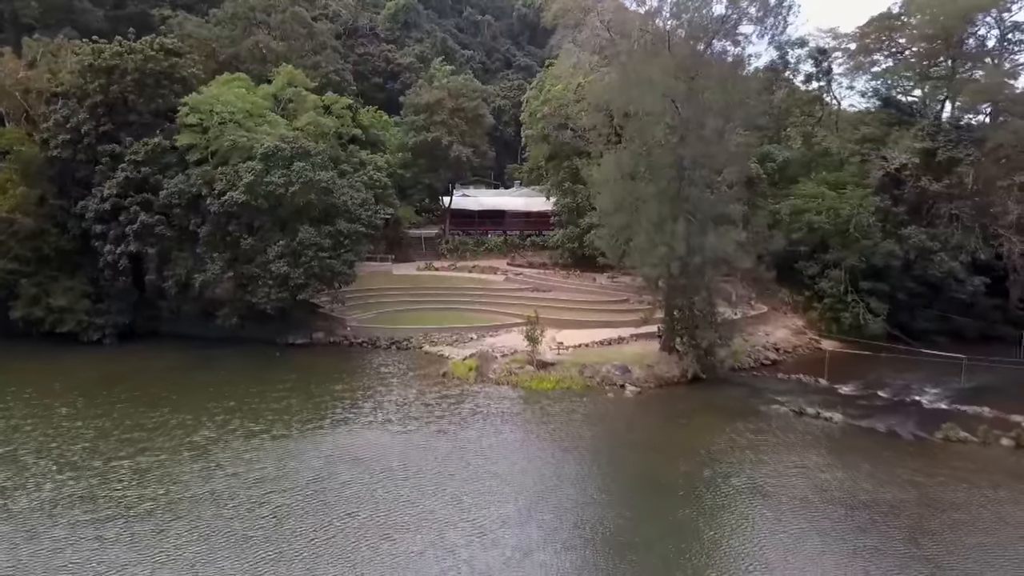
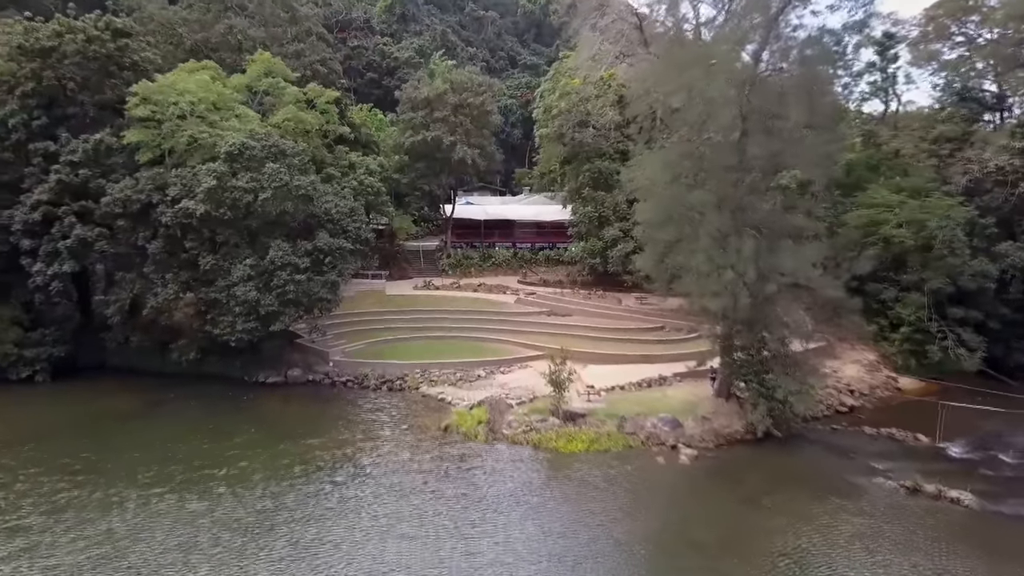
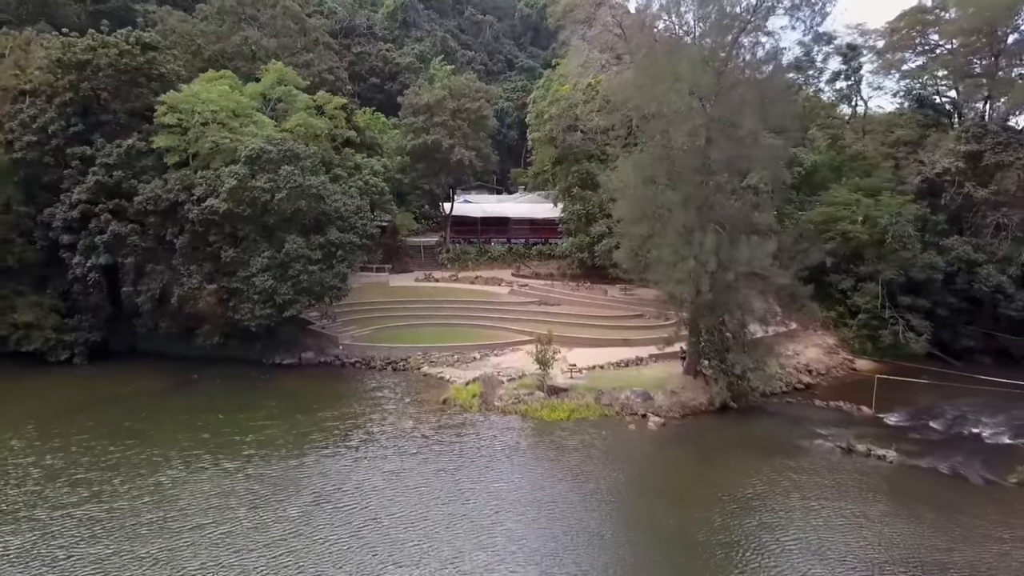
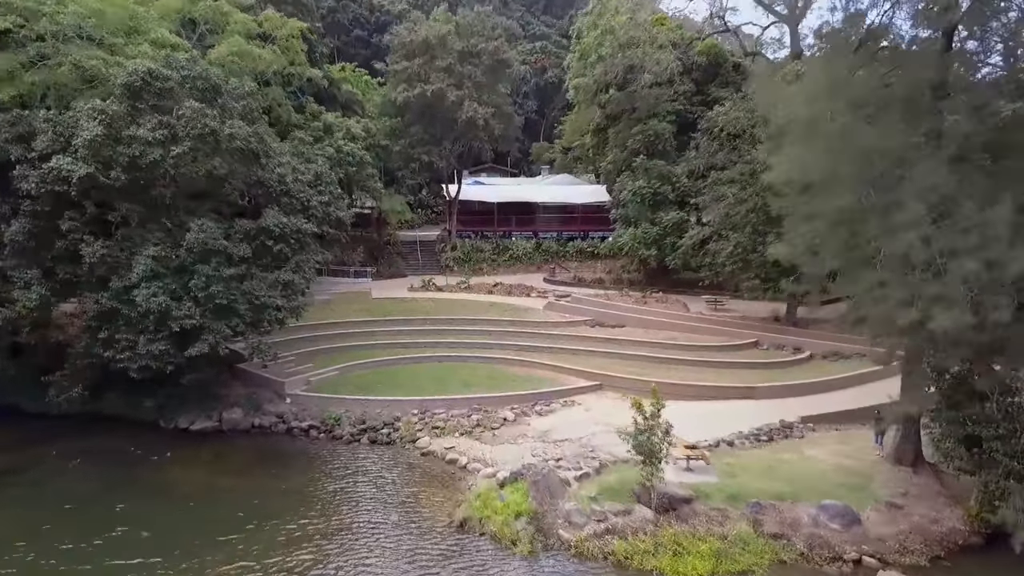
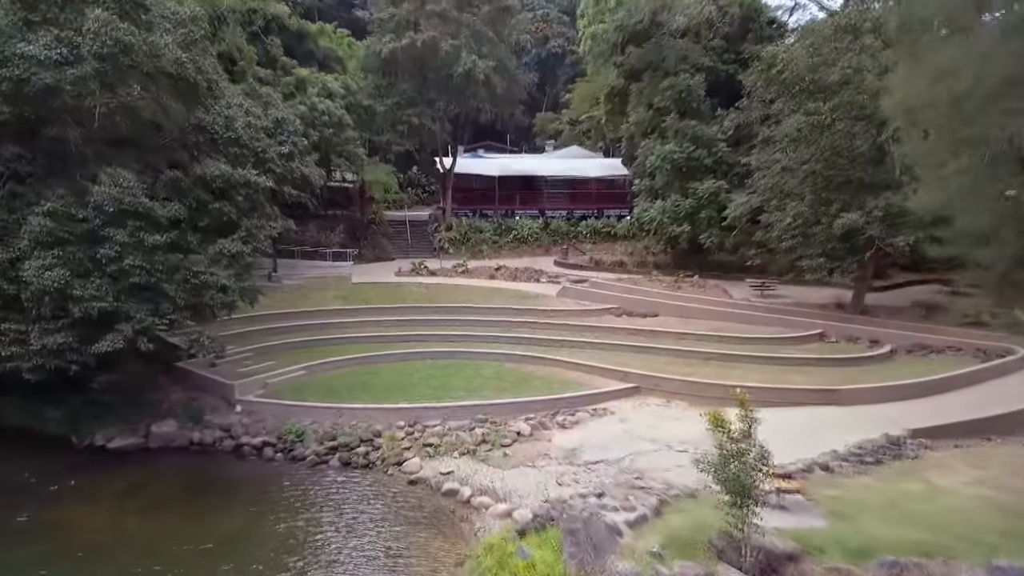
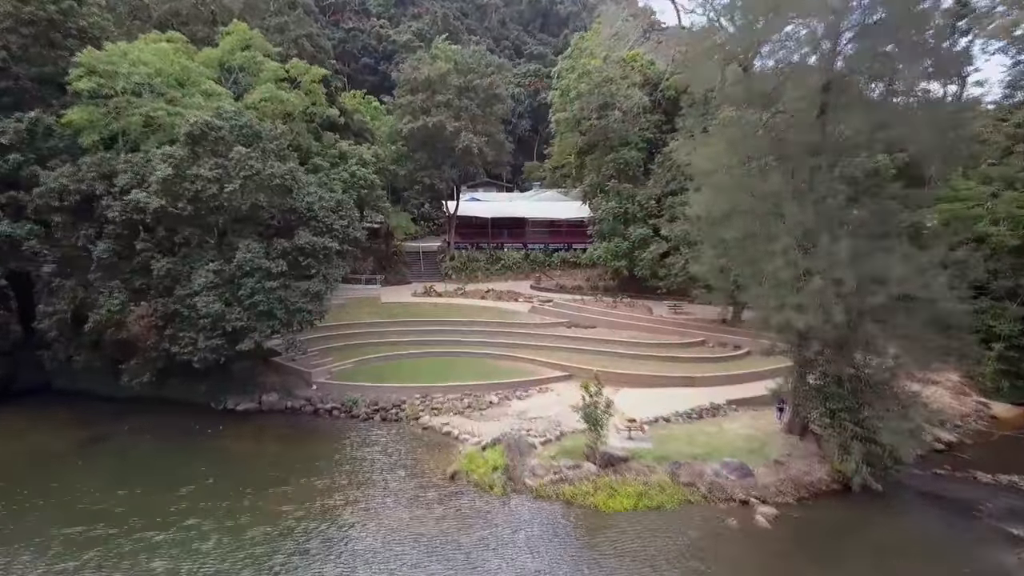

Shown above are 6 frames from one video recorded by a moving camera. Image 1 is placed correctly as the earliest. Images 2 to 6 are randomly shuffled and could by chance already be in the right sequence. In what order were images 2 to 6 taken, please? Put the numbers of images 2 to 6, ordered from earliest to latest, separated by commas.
3, 2, 6, 4, 5
